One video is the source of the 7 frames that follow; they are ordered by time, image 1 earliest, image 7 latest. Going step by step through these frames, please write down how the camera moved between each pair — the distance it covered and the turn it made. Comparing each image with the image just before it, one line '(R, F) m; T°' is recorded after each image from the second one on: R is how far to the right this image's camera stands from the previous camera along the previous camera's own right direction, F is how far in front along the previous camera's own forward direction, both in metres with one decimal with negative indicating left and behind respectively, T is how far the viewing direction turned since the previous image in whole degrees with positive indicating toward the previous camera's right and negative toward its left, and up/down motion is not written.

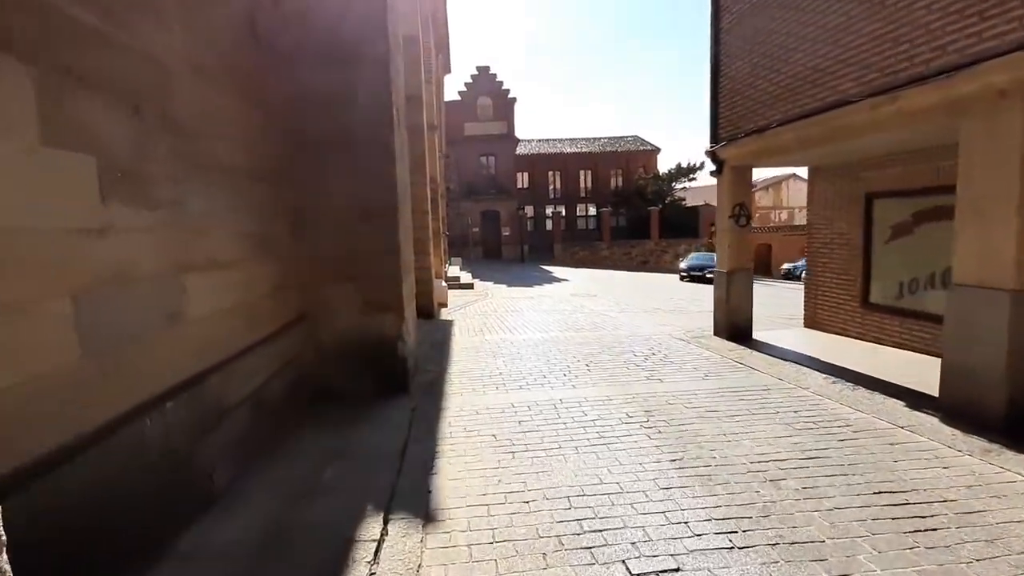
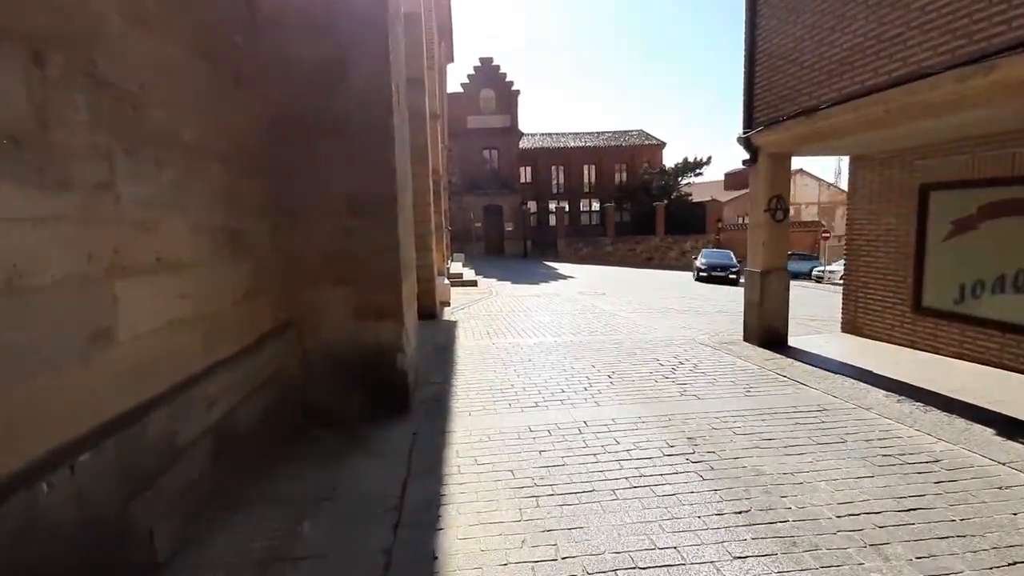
(-0.1, +0.7) m; 0°
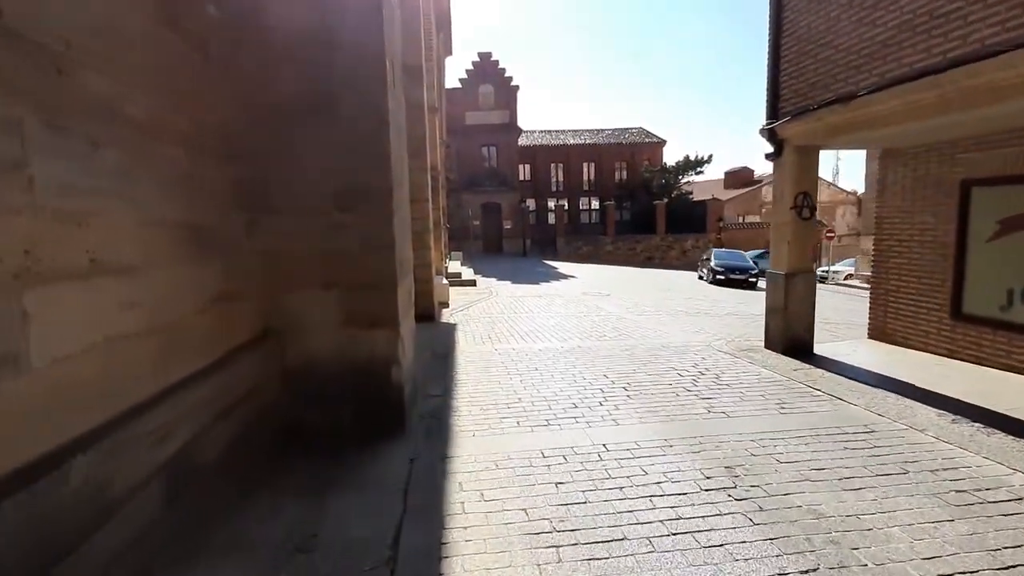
(-0.1, +0.5) m; 0°
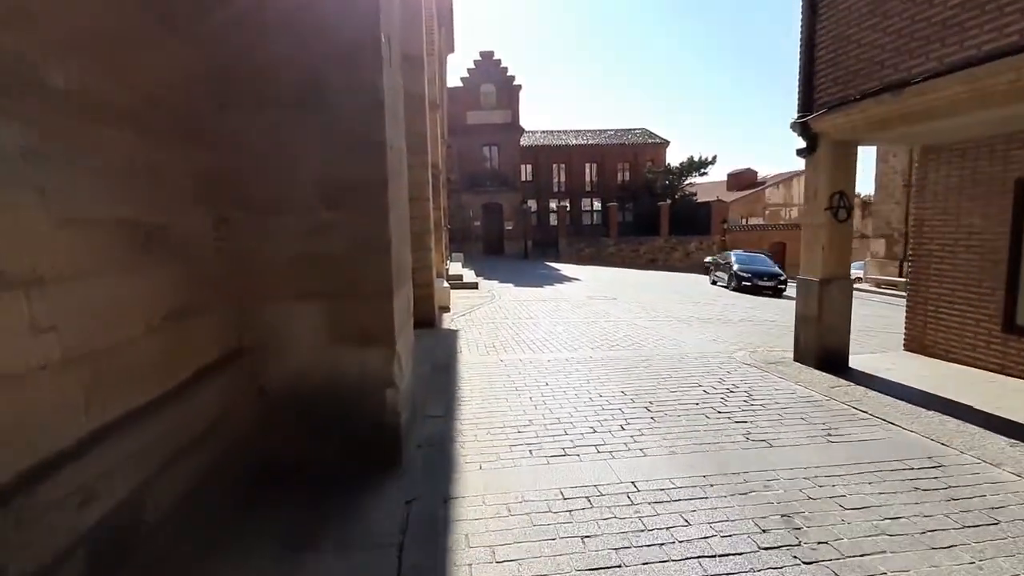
(-0.1, +0.6) m; 0°
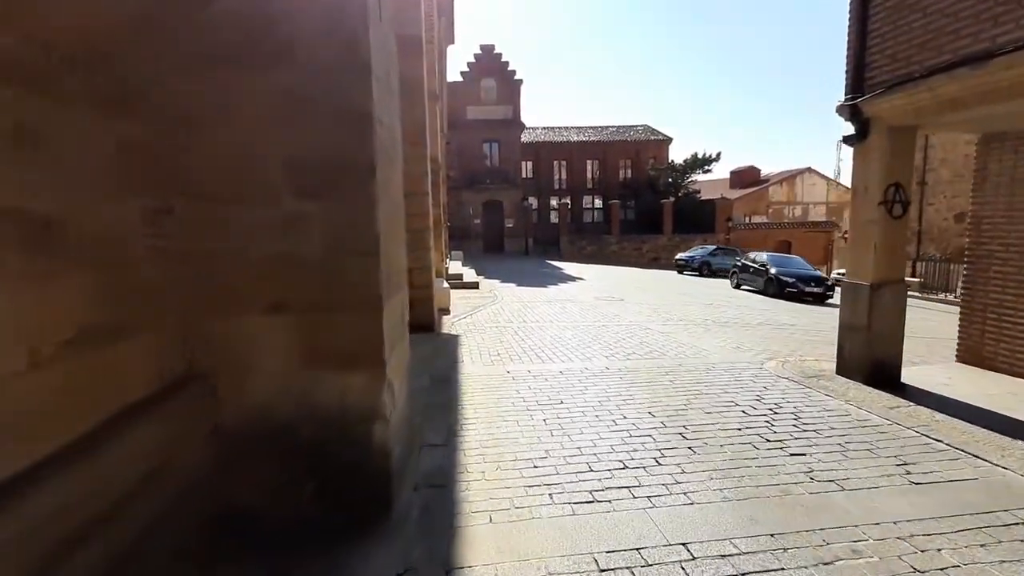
(-0.1, +0.7) m; 0°
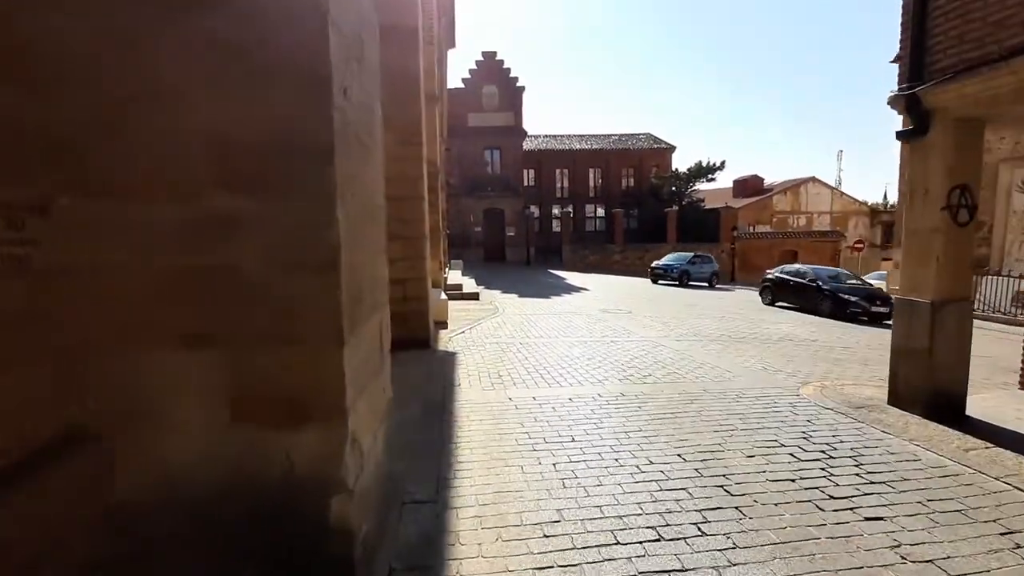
(0.0, +0.7) m; 0°
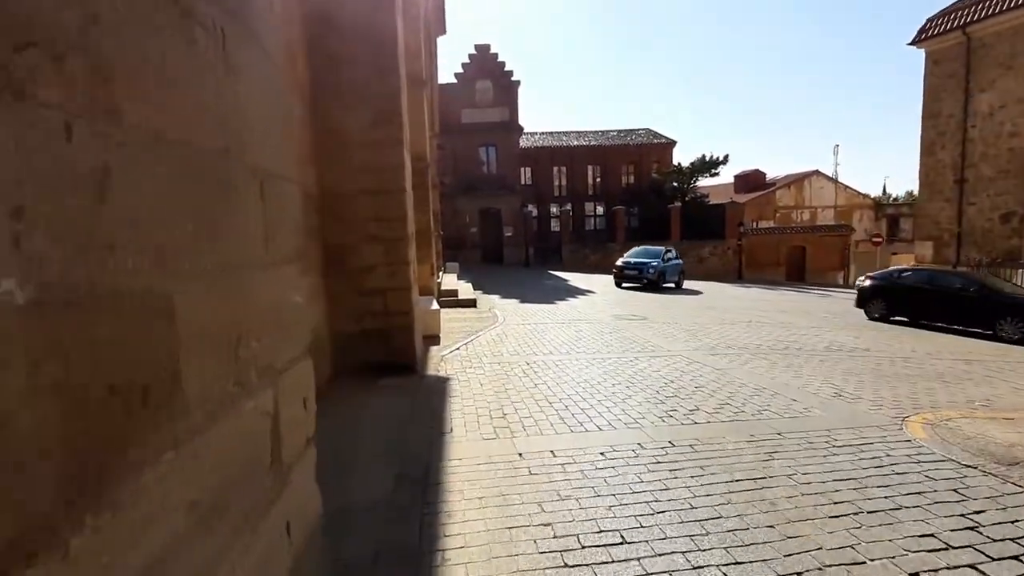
(-0.1, +1.5) m; 0°
